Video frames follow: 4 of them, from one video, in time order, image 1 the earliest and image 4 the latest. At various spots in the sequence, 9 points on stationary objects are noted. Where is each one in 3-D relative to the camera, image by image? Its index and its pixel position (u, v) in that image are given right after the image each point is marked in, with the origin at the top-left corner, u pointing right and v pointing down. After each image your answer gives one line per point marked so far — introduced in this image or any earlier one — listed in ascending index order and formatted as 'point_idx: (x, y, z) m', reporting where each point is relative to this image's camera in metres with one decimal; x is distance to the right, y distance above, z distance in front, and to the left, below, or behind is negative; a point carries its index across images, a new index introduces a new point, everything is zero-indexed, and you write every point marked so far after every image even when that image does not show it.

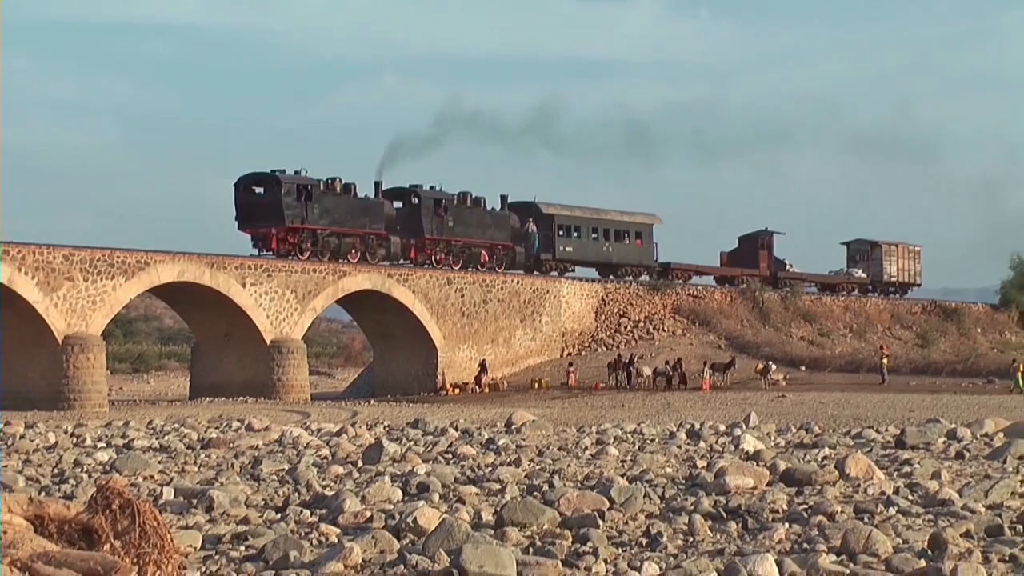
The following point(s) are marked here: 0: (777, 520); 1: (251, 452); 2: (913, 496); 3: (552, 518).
0: (+2.2, -1.9, +9.9) m
1: (-2.9, -1.8, +13.8) m
2: (+3.5, -1.8, +10.5) m
3: (+0.3, -1.9, +9.9) m
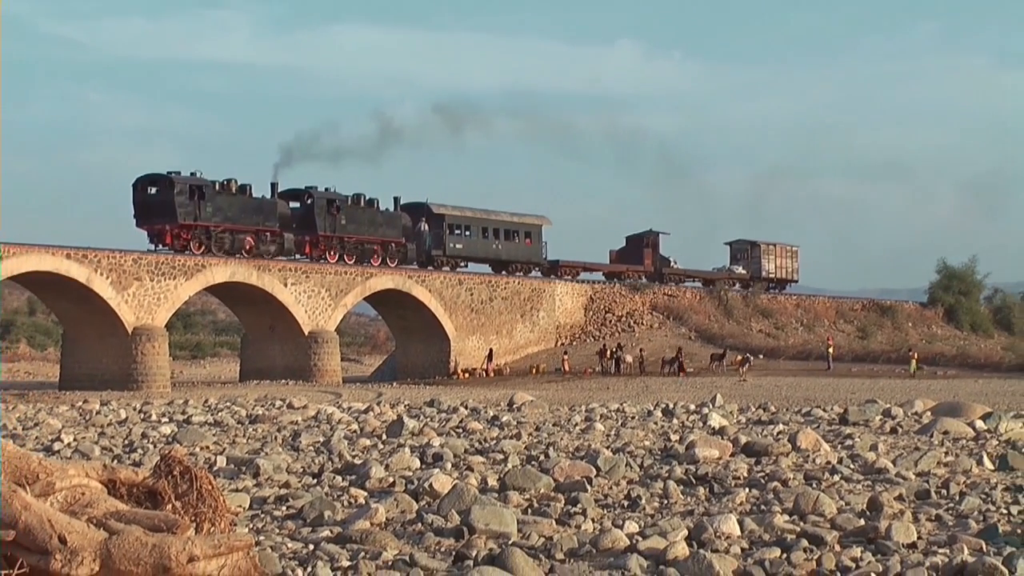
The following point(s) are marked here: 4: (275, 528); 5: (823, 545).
0: (+2.2, -1.9, +11.5) m
1: (-2.8, -1.8, +15.4) m
2: (+3.5, -1.8, +12.0) m
3: (+0.3, -1.9, +11.5) m
4: (-2.2, -2.2, +10.7) m
5: (+2.7, -2.3, +10.2) m
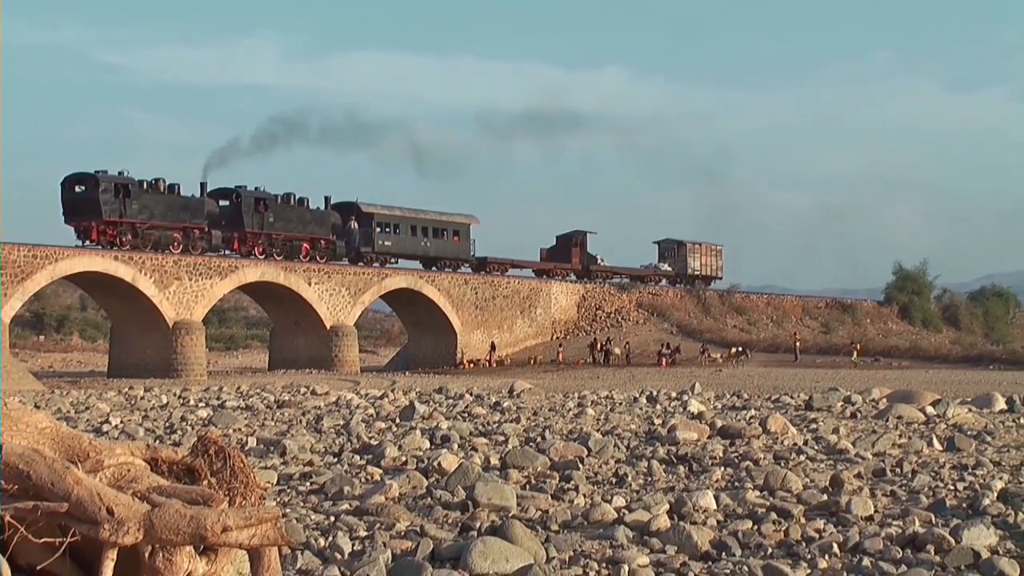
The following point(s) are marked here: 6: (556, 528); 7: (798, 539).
0: (+2.2, -1.9, +12.7) m
1: (-2.8, -1.8, +16.6) m
2: (+3.5, -1.8, +13.3) m
3: (+0.3, -1.9, +12.7) m
4: (-2.2, -2.2, +11.9) m
5: (+2.7, -2.3, +11.4) m
6: (+0.4, -2.3, +11.3) m
7: (+2.7, -2.4, +11.0) m
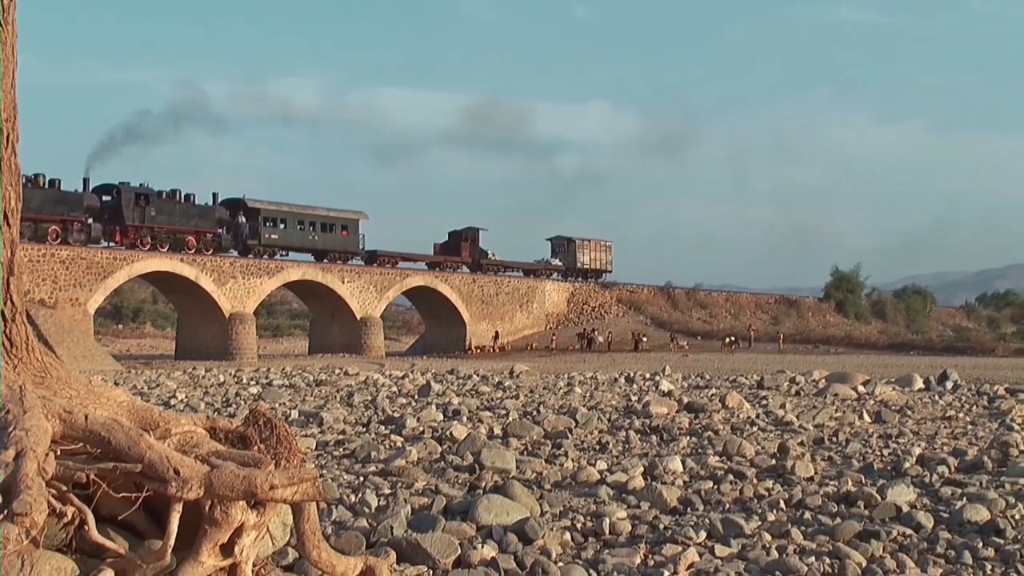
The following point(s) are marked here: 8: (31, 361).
0: (+2.2, -1.9, +15.0) m
1: (-2.8, -1.7, +18.9) m
2: (+3.5, -1.8, +15.5) m
3: (+0.4, -1.9, +15.0) m
4: (-2.2, -2.2, +14.2) m
5: (+2.7, -2.2, +13.7) m
6: (+0.4, -2.3, +13.6) m
7: (+2.7, -2.4, +13.3) m
8: (-4.2, -0.6, +9.8) m
